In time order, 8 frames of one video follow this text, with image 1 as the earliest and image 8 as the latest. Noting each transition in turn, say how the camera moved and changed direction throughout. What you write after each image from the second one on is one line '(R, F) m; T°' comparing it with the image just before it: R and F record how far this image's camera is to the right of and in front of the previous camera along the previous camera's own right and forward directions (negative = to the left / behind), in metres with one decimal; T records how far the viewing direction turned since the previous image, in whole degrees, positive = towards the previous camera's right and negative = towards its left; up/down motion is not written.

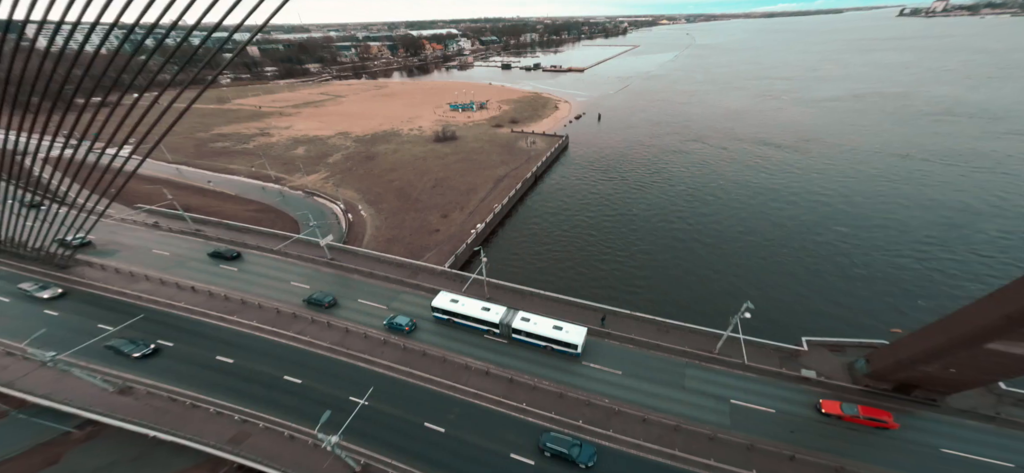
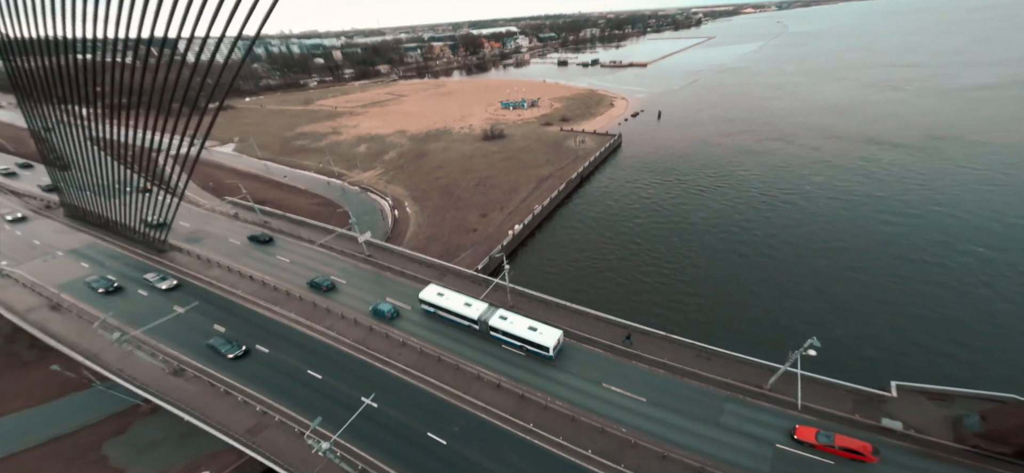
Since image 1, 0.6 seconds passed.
(+3.8, +1.5) m; -10°
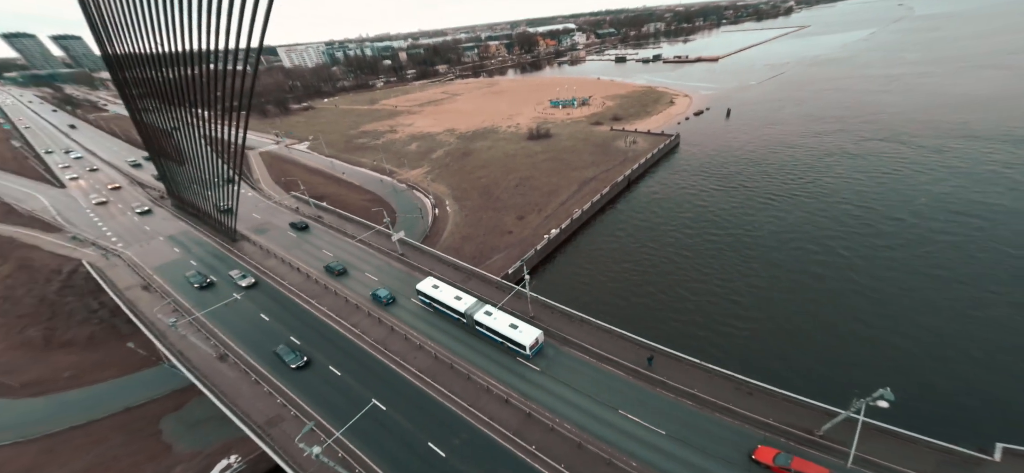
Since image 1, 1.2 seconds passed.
(+3.4, +1.3) m; -9°
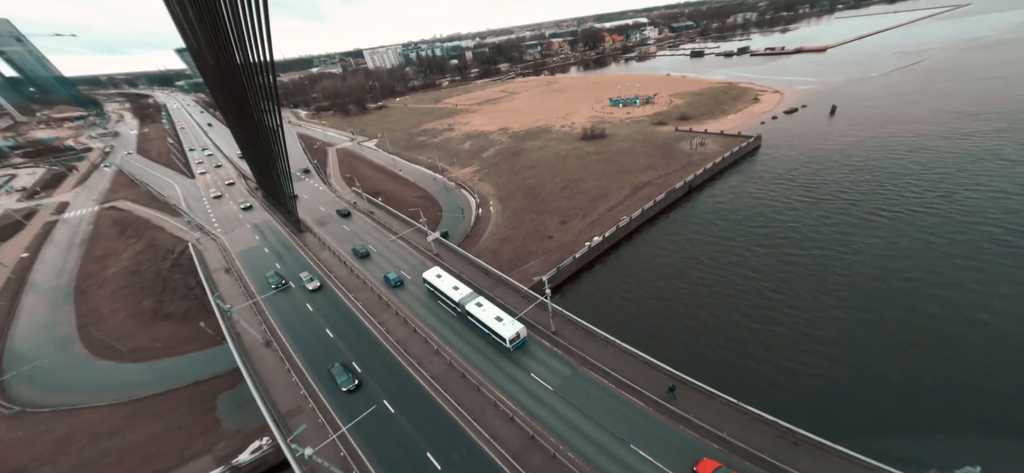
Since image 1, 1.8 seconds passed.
(+3.4, +1.9) m; -10°
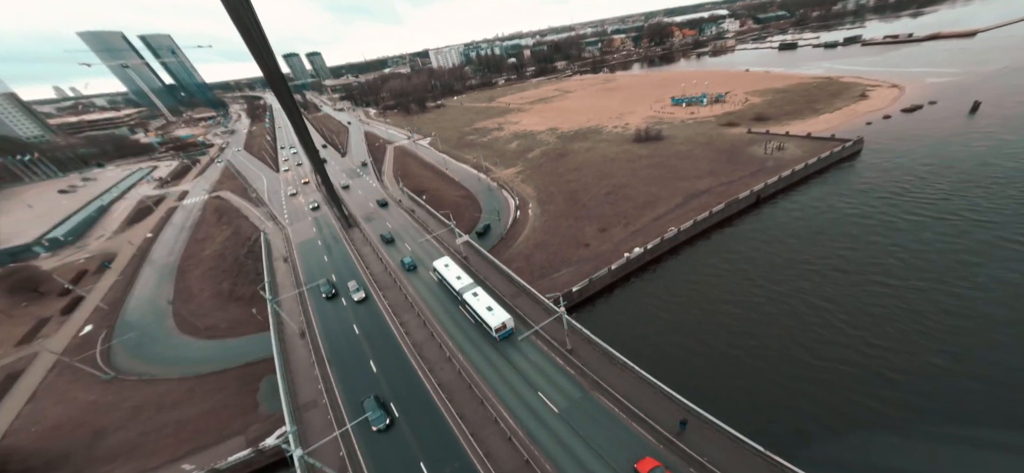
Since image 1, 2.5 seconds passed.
(+3.5, +2.1) m; -9°
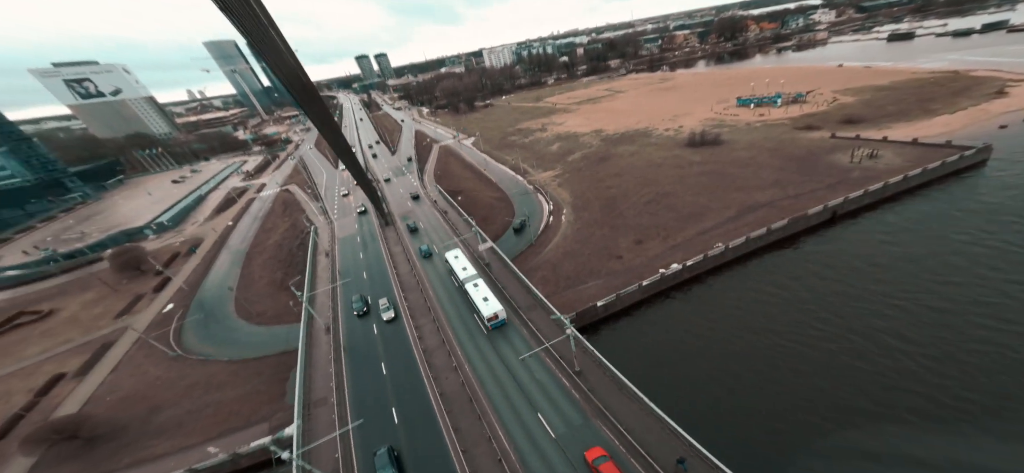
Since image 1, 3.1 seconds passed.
(+3.8, +2.2) m; -9°
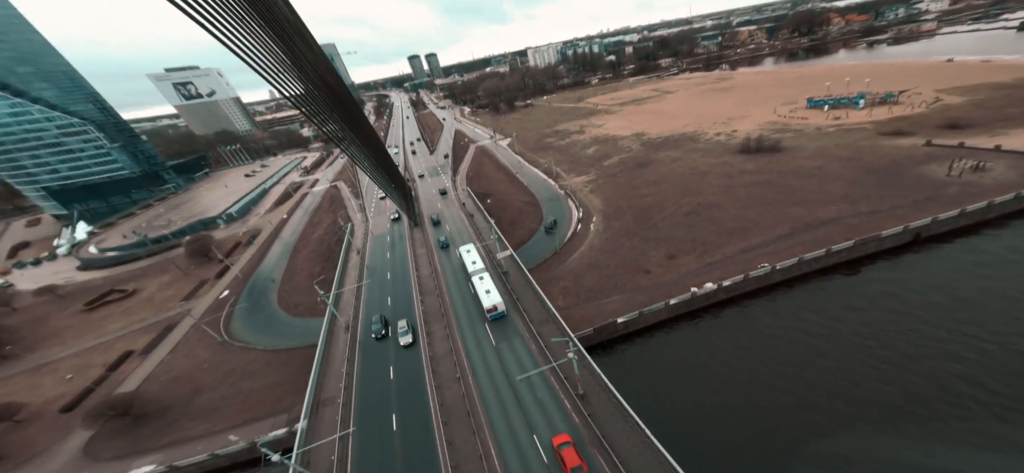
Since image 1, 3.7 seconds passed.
(+3.2, +2.0) m; -7°
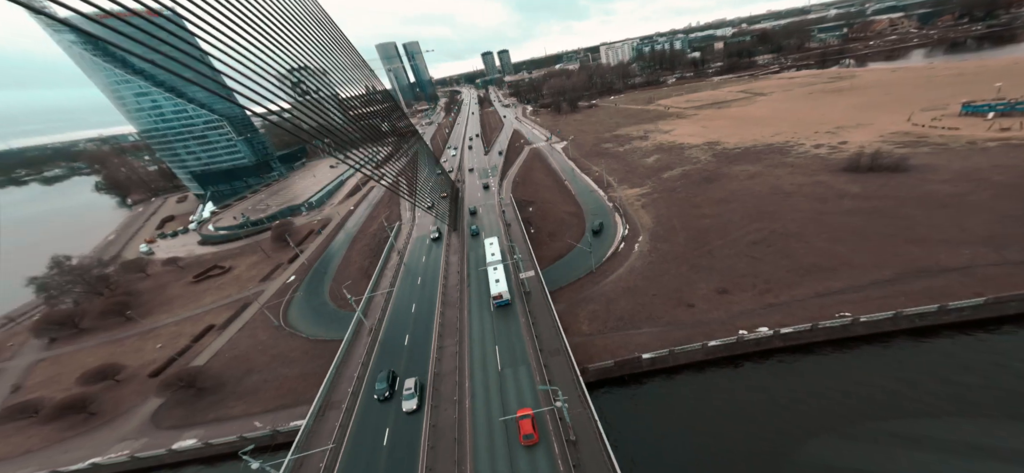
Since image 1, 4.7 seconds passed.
(+5.2, +4.0) m; -12°
